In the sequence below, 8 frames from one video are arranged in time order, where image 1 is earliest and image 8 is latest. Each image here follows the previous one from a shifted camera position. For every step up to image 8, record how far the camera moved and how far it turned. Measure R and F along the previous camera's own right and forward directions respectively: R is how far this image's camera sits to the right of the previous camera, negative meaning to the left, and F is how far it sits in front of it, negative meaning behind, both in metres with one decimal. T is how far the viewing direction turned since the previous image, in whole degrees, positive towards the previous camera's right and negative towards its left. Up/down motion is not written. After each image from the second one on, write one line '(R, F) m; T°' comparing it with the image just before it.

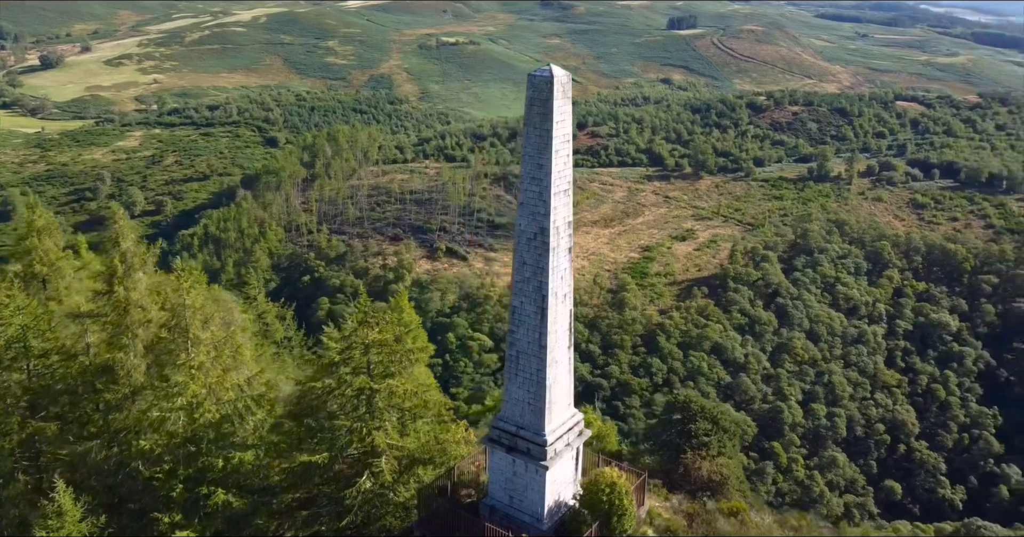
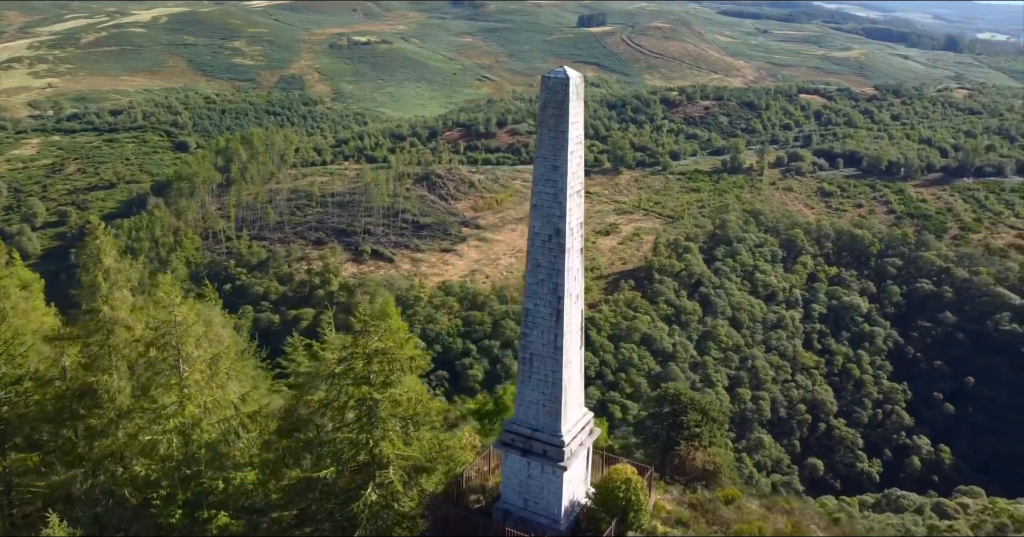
(-0.5, 0.0) m; +6°
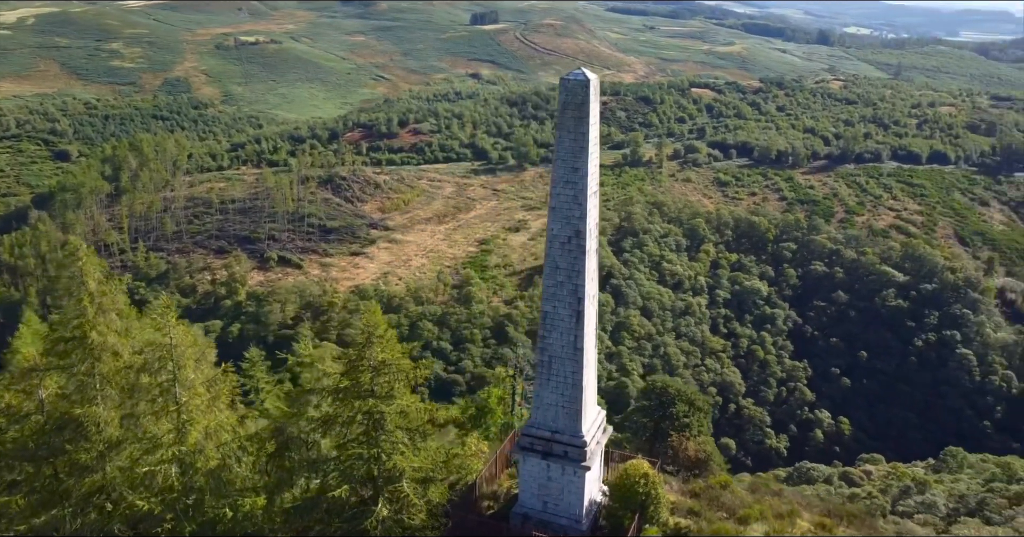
(-0.6, +0.1) m; +7°
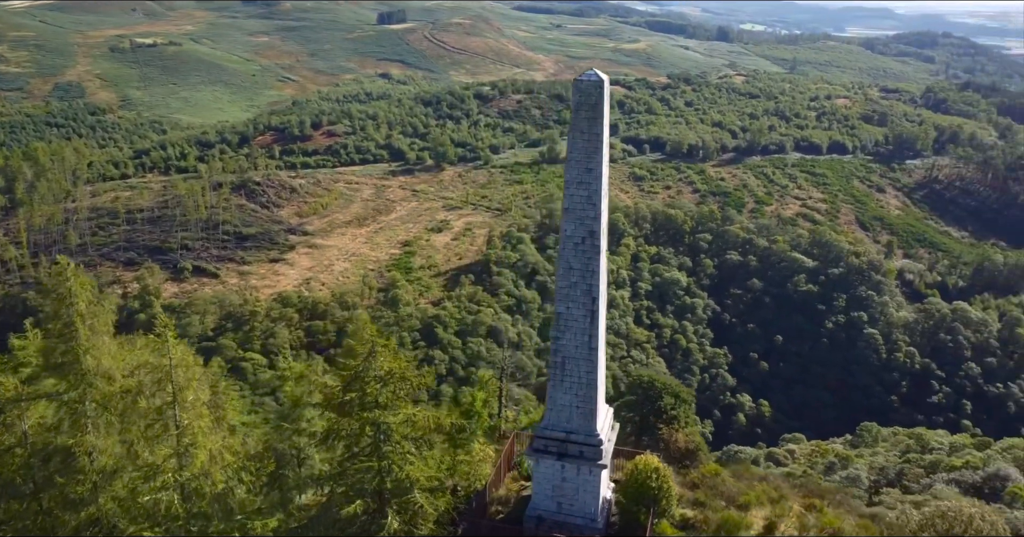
(-0.5, +0.1) m; +6°
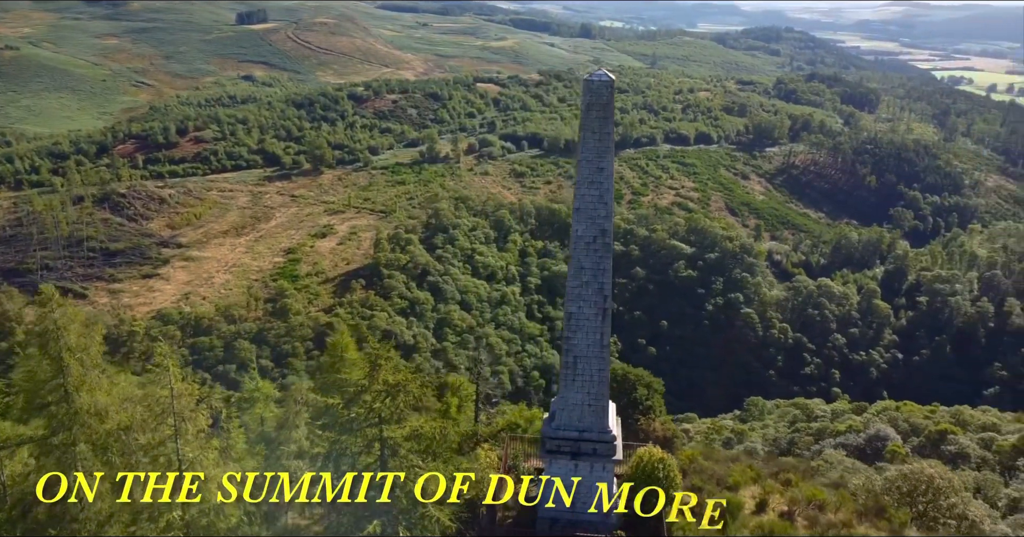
(-0.7, +0.1) m; +9°
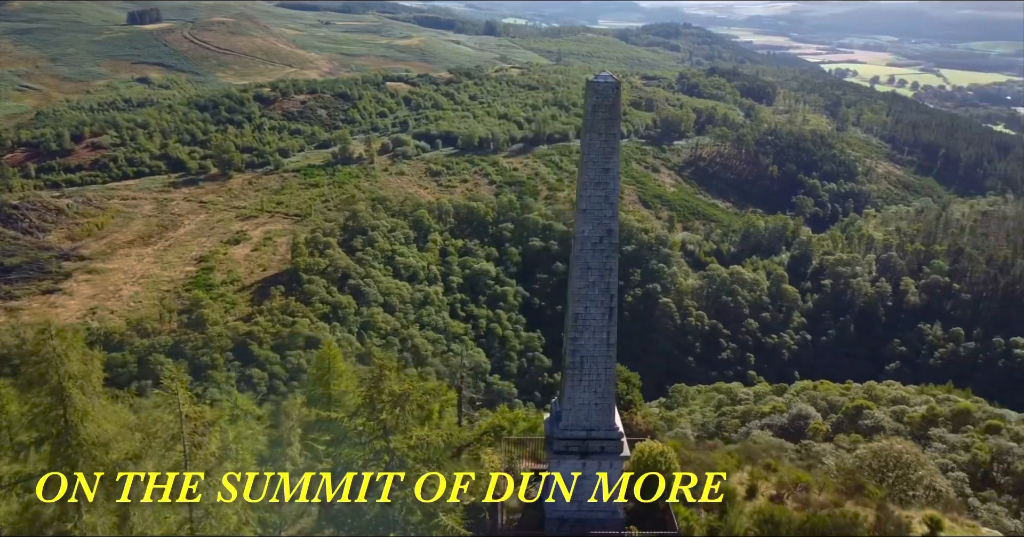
(-0.5, 0.0) m; +6°
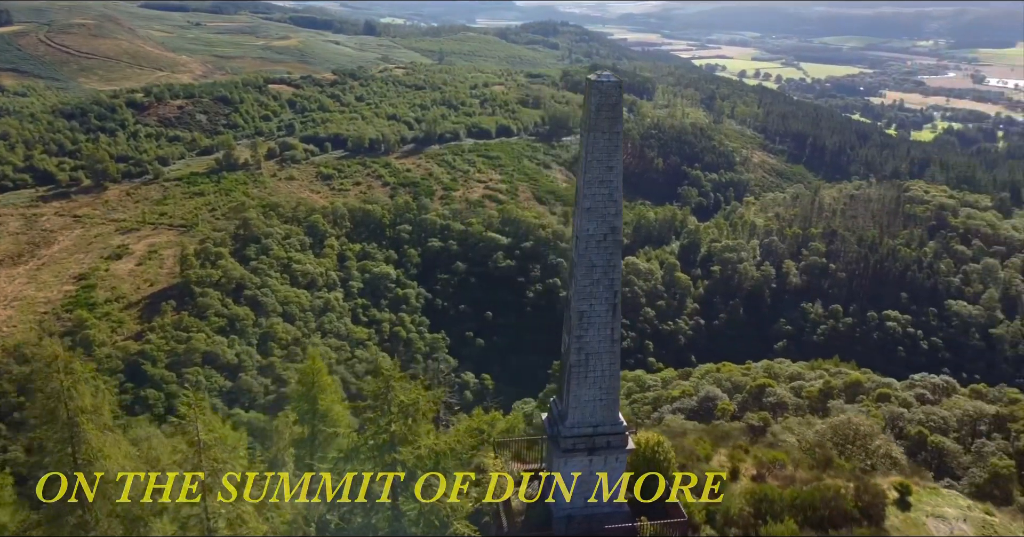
(-0.6, +0.1) m; +8°
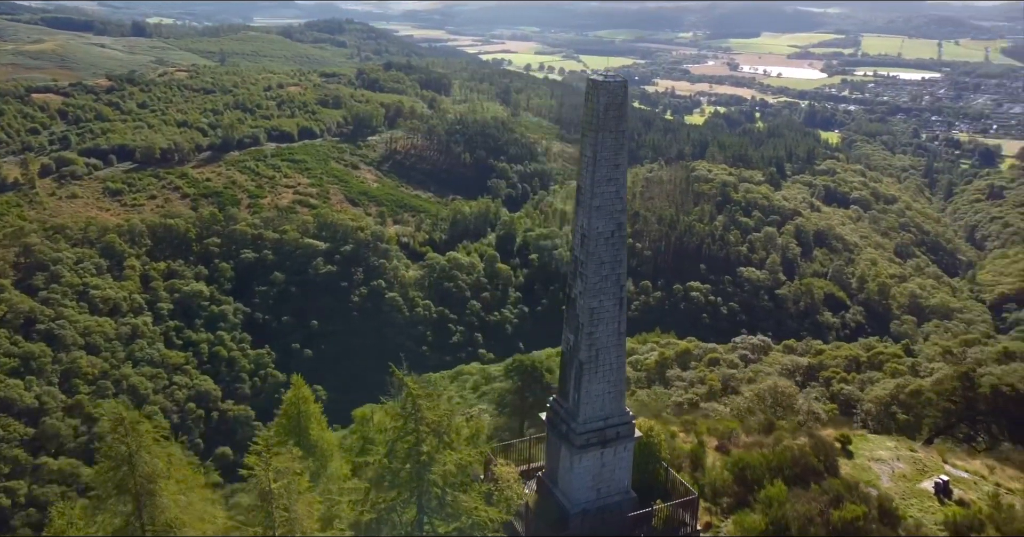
(-1.1, +0.2) m; +14°
